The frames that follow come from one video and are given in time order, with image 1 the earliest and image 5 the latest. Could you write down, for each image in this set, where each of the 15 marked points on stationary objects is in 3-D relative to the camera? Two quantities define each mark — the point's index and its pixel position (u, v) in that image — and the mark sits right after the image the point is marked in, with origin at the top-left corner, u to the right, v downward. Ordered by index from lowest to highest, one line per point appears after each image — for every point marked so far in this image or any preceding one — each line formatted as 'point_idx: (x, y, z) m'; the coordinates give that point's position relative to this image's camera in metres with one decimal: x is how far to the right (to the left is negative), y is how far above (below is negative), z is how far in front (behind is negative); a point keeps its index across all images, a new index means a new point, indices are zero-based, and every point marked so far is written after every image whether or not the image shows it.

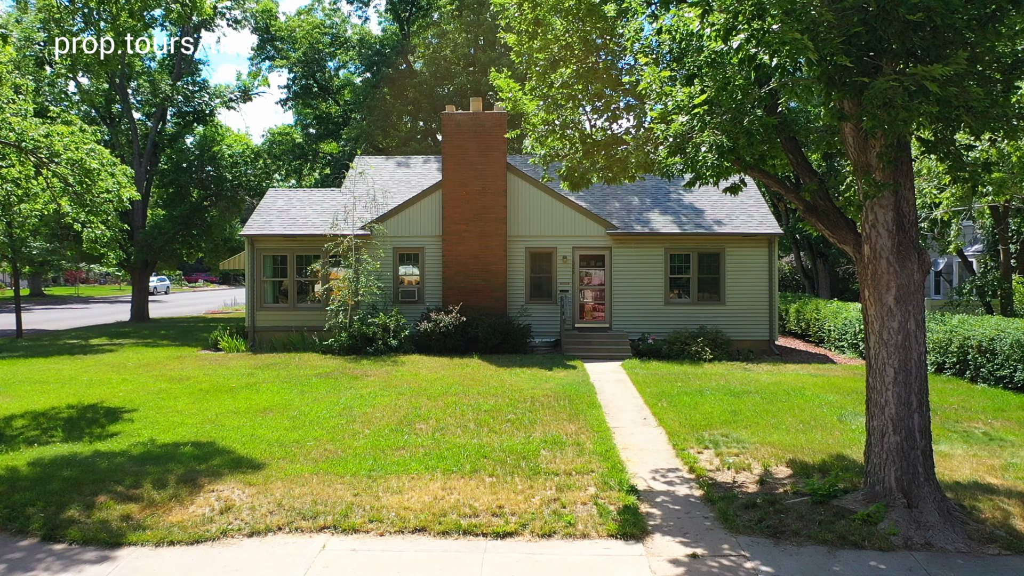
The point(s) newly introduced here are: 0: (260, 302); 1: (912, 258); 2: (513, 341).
0: (-6.6, -0.4, +15.9) m
1: (+3.7, +0.3, +5.7) m
2: (0.0, -1.3, +14.6) m
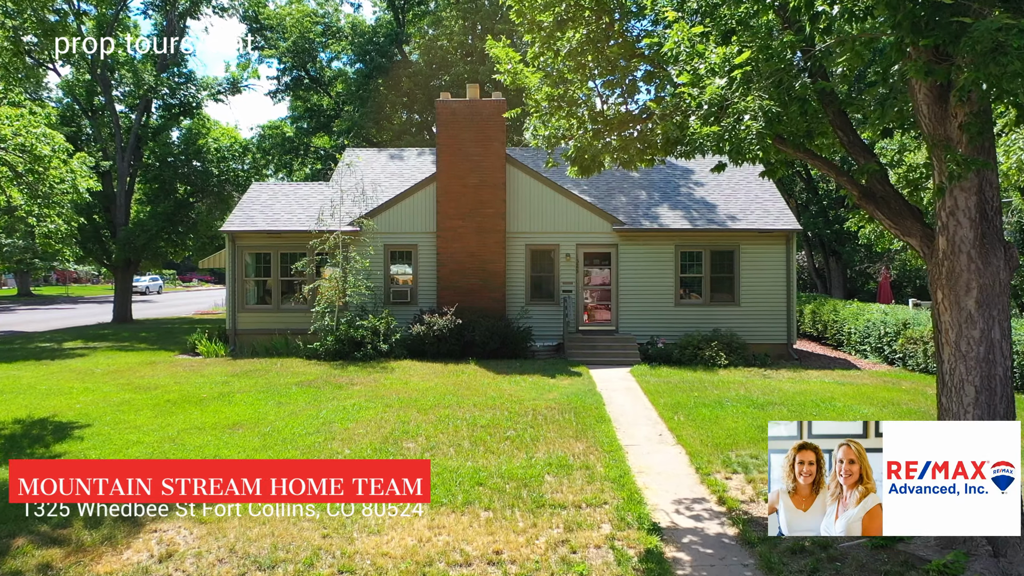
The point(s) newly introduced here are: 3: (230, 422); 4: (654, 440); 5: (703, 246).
0: (-6.6, -0.4, +14.9) m
1: (+3.7, +0.3, +4.7) m
2: (0.0, -1.3, +13.6) m
3: (-4.0, -1.9, +8.8) m
4: (+1.9, -2.0, +8.1) m
5: (+4.6, +1.0, +14.7) m
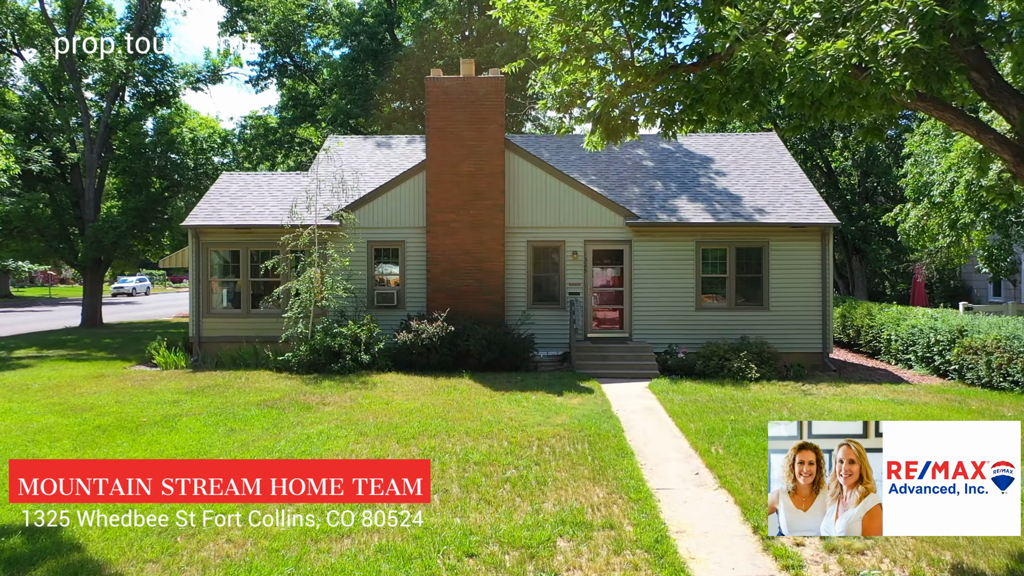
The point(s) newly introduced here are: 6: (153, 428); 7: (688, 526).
0: (-6.6, -0.4, +13.3) m
1: (+3.7, +0.2, +3.0) m
2: (0.0, -1.3, +11.9) m
3: (-4.0, -1.9, +7.1) m
4: (+1.9, -2.1, +6.5) m
5: (+4.6, +1.0, +13.1) m
6: (-4.8, -1.9, +8.1) m
7: (+1.6, -2.1, +5.5) m
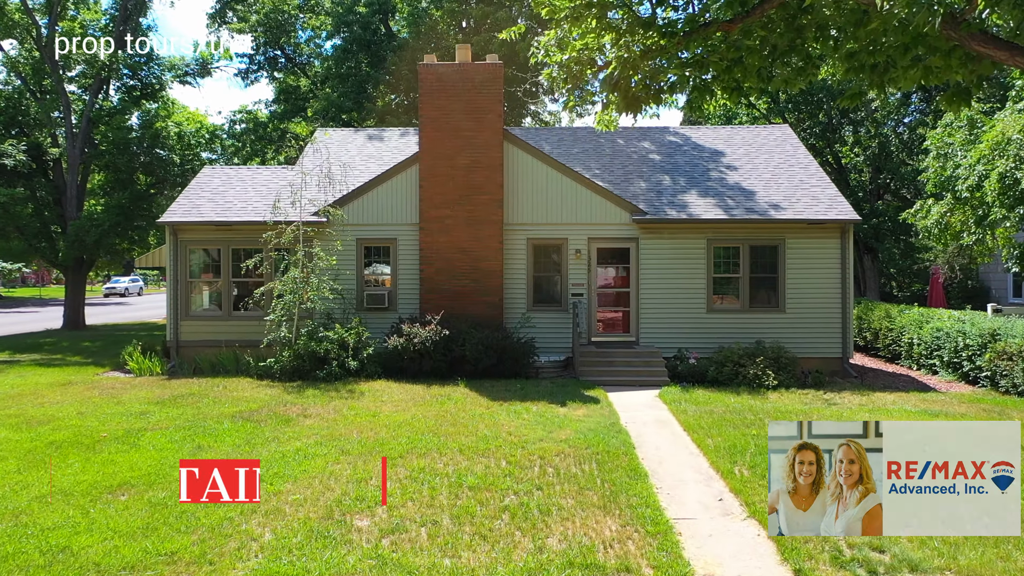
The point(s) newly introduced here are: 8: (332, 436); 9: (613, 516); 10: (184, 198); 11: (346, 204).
0: (-6.6, -0.4, +12.4) m
1: (+3.7, +0.2, +2.2) m
2: (0.0, -1.3, +11.1) m
3: (-4.0, -1.9, +6.3) m
4: (+1.9, -2.1, +5.7) m
5: (+4.6, +1.0, +12.3) m
6: (-4.8, -1.9, +7.3) m
7: (+1.6, -2.1, +4.7) m
8: (-2.2, -1.8, +7.6) m
9: (+0.9, -2.0, +5.5) m
10: (-6.8, +1.9, +12.7) m
11: (-3.3, +1.7, +12.3) m
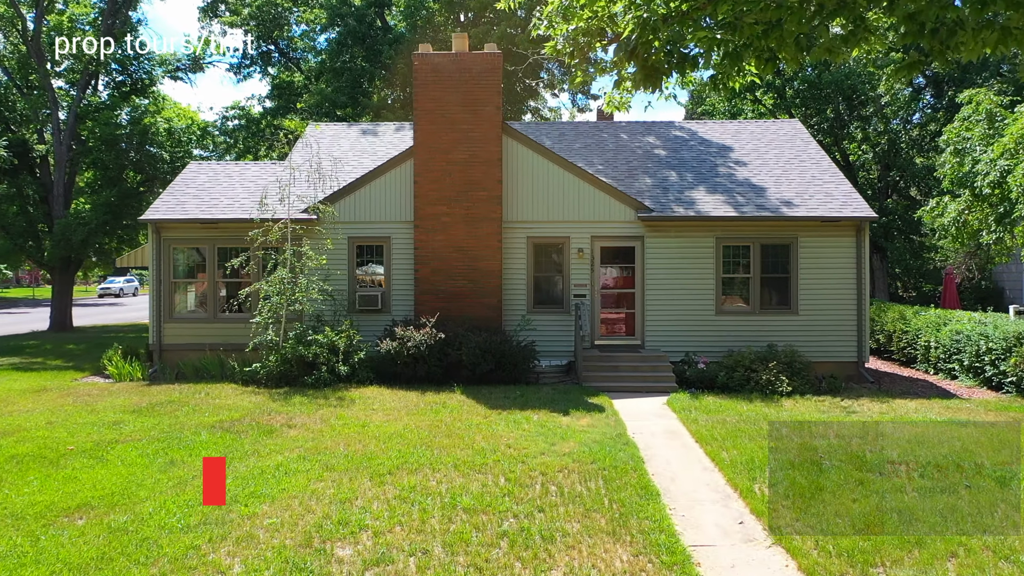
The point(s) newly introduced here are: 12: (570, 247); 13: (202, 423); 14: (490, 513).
0: (-6.6, -0.5, +11.9) m
1: (+3.7, +0.2, +1.7) m
2: (0.0, -1.4, +10.6) m
3: (-4.0, -2.0, +5.8) m
4: (+1.9, -2.1, +5.1) m
5: (+4.6, +0.9, +11.7) m
6: (-4.8, -1.9, +6.7) m
7: (+1.6, -2.2, +4.1) m
8: (-2.3, -1.9, +7.1) m
9: (+0.9, -2.1, +4.9) m
10: (-6.8, +1.8, +12.1) m
11: (-3.3, +1.7, +11.7) m
12: (+1.1, +0.8, +11.8) m
13: (-4.1, -1.8, +8.1) m
14: (-0.2, -2.0, +5.4) m
